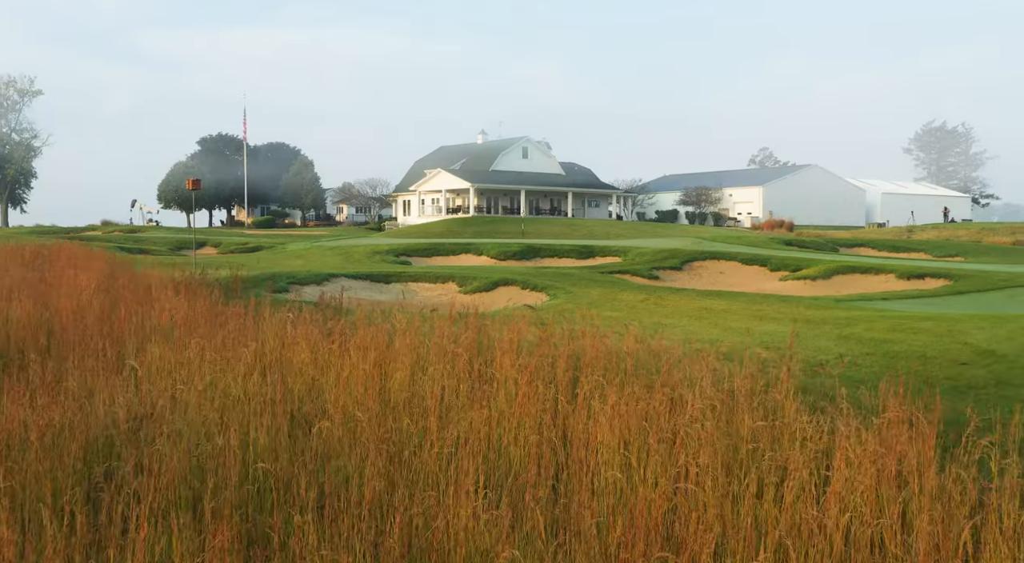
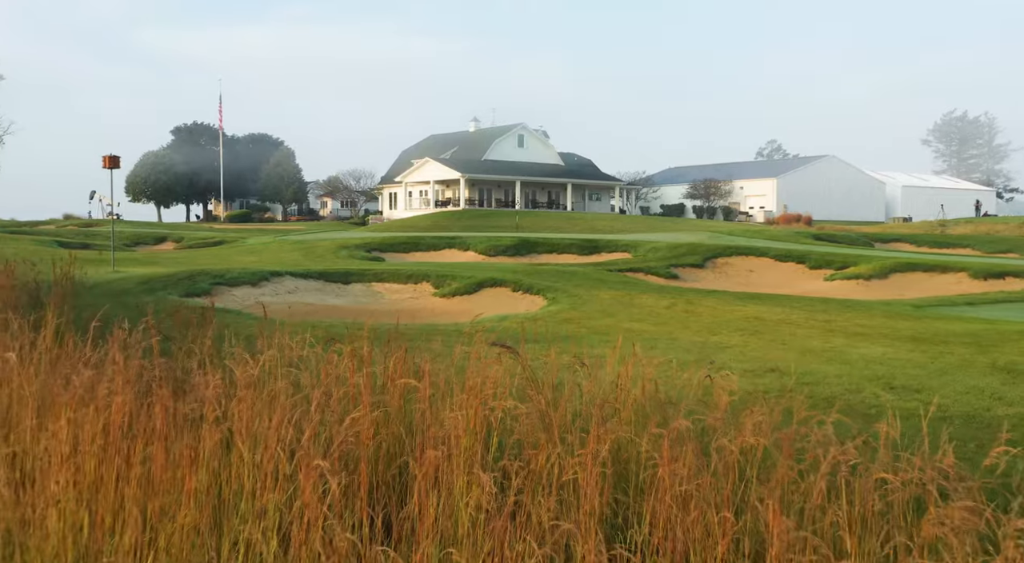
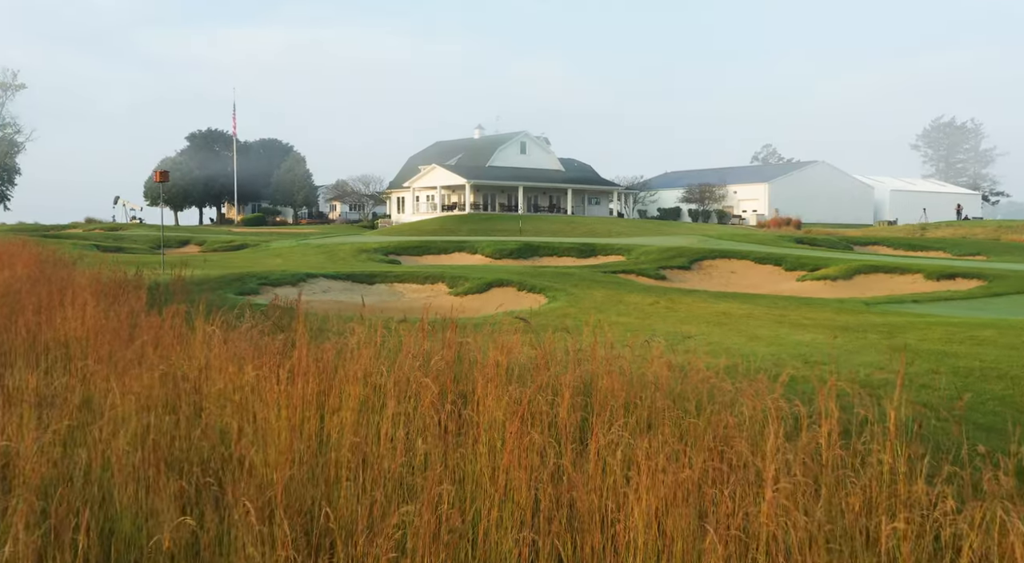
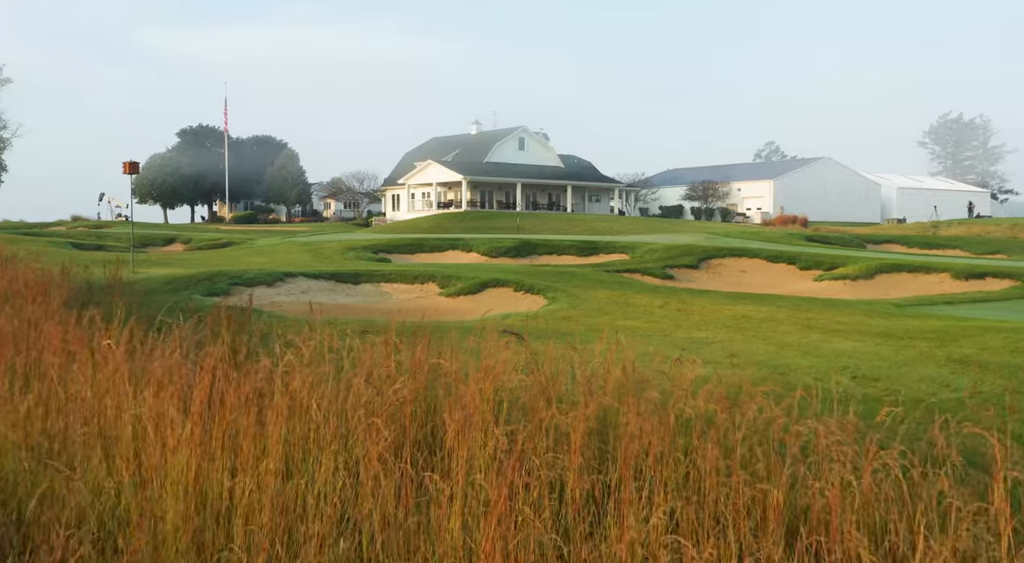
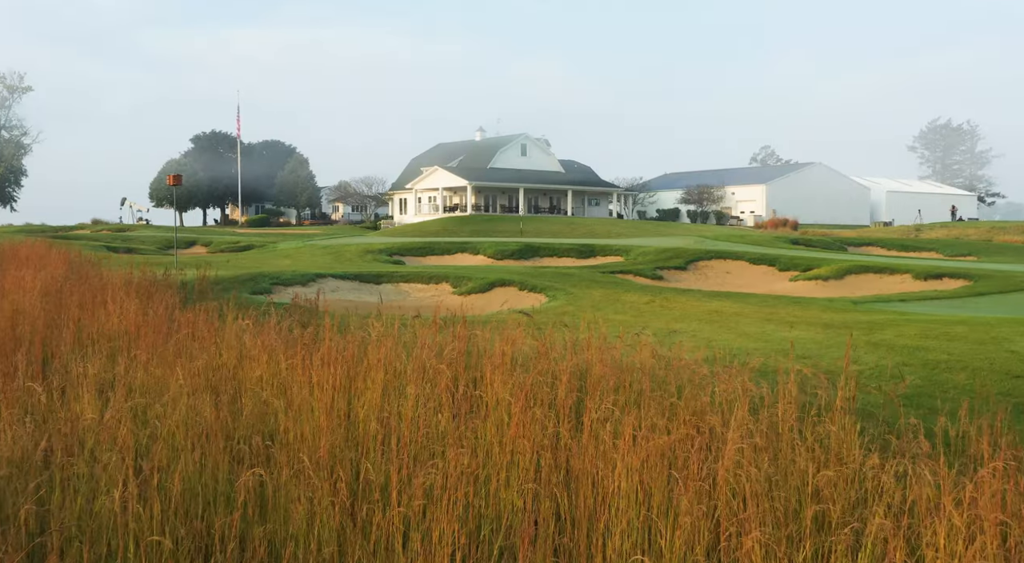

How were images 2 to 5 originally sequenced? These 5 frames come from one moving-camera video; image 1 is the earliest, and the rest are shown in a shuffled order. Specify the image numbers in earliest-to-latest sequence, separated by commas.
5, 3, 4, 2
